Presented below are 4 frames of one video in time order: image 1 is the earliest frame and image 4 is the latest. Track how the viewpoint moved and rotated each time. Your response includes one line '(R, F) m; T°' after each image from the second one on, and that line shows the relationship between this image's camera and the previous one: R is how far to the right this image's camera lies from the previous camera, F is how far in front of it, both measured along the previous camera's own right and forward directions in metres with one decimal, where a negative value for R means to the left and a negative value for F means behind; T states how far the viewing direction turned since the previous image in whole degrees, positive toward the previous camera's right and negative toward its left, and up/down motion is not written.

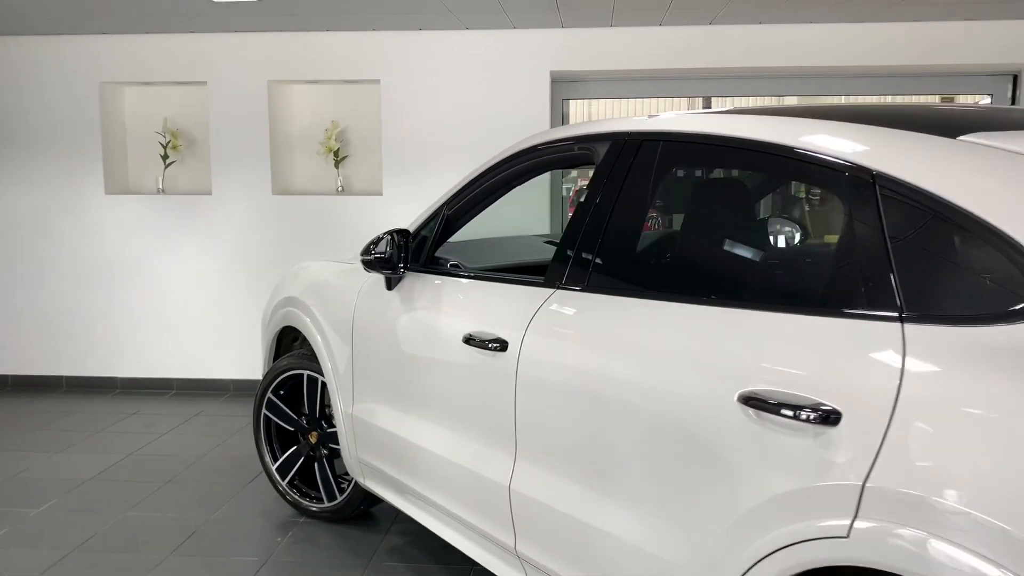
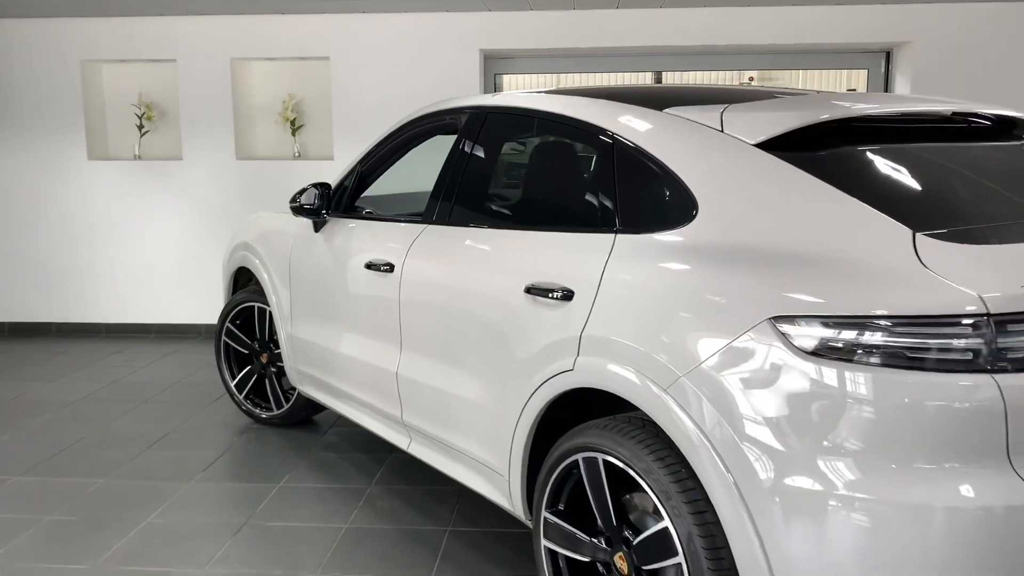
(+0.3, -0.6) m; +1°
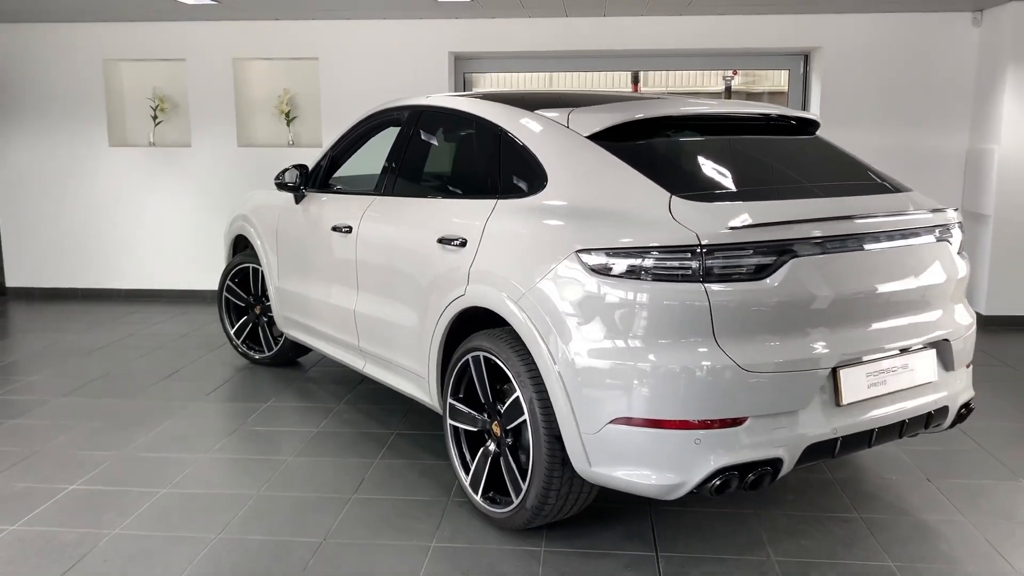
(+0.3, -0.8) m; -1°
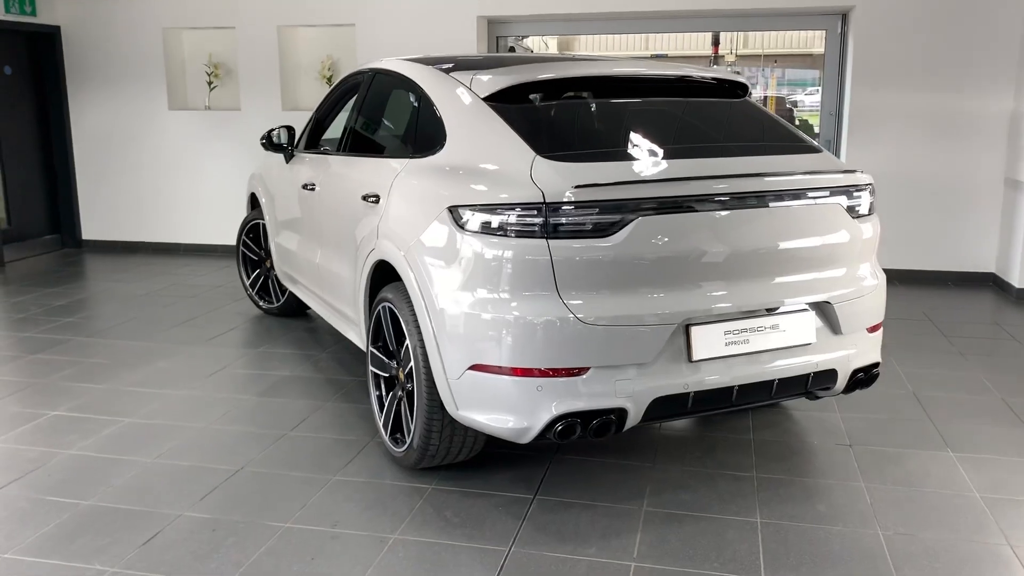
(+0.7, -0.1) m; -8°
